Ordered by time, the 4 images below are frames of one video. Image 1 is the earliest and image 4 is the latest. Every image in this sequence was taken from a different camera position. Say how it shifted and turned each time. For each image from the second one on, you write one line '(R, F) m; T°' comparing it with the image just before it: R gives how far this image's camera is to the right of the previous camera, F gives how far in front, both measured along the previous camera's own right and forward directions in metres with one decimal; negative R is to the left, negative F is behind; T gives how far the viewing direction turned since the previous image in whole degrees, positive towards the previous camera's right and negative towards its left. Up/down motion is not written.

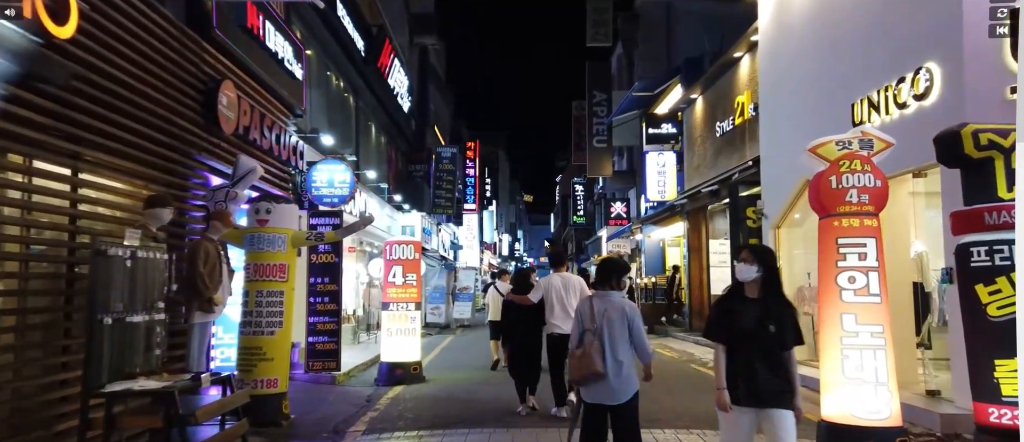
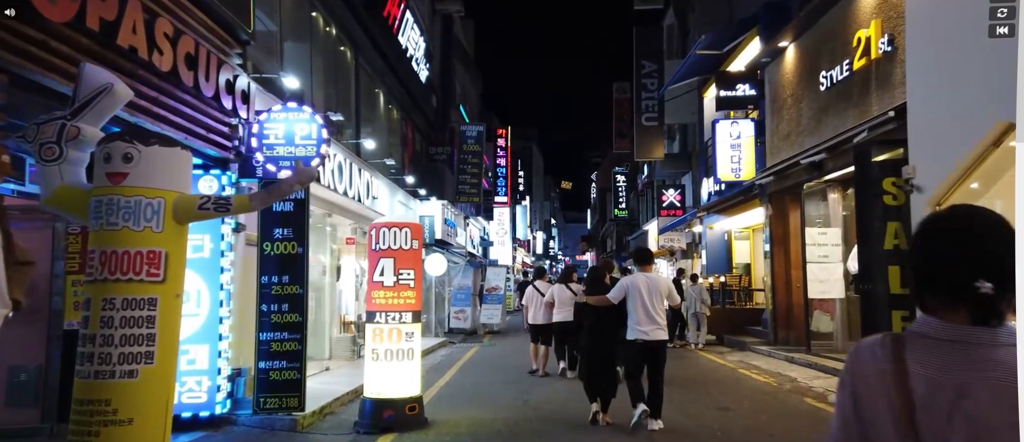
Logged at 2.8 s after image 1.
(-0.1, +3.8) m; -2°
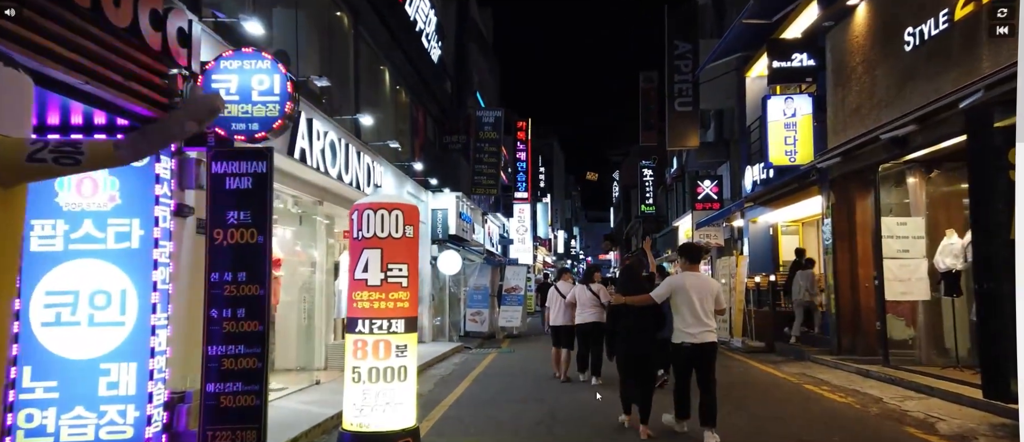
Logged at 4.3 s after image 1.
(0.0, +2.0) m; -1°
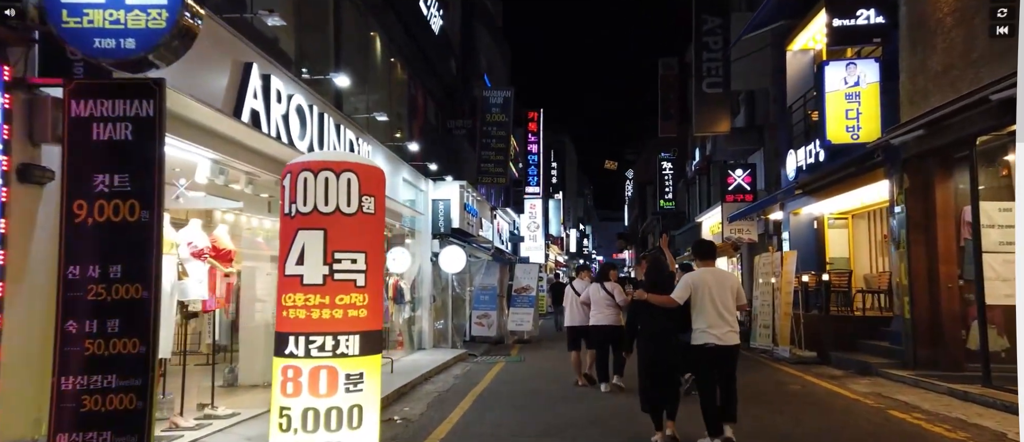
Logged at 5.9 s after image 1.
(0.0, +2.2) m; -1°
